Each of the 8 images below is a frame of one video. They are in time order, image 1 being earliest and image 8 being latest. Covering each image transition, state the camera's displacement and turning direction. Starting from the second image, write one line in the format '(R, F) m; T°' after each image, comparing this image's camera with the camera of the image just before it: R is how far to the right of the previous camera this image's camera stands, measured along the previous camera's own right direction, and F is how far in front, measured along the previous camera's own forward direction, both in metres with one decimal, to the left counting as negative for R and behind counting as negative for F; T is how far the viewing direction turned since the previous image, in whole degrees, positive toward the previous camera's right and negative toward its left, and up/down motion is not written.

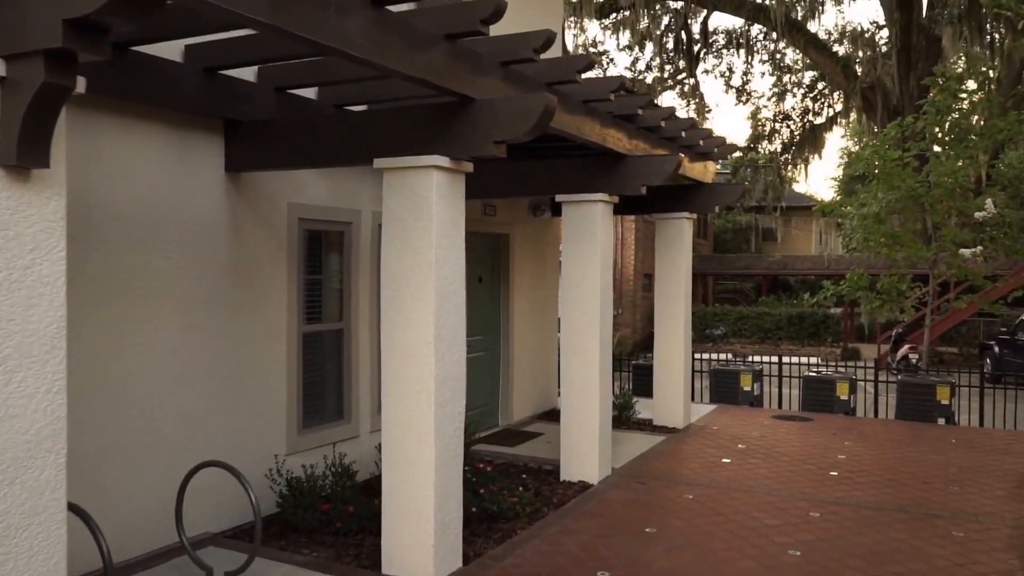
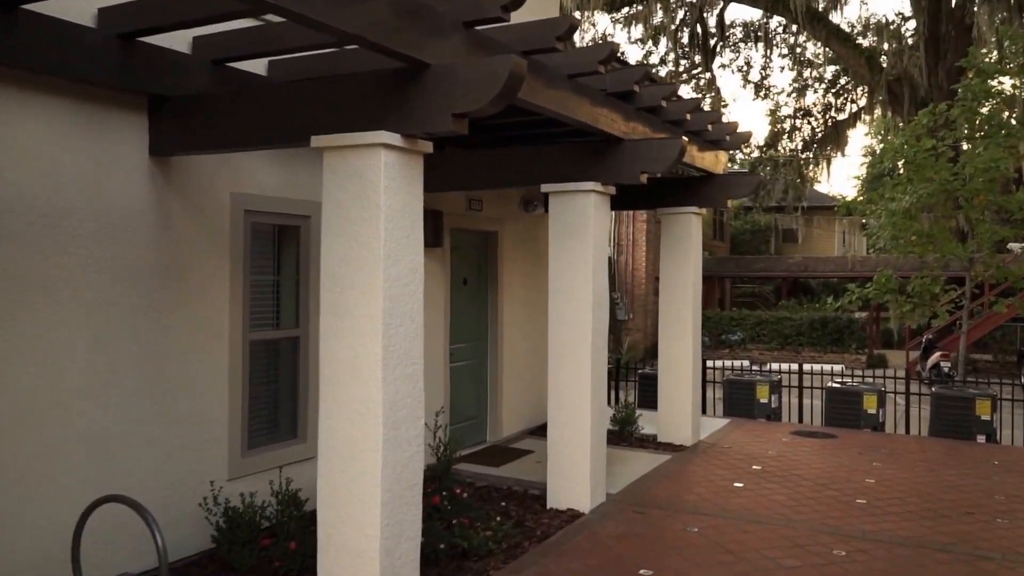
(+0.3, +0.9) m; -1°
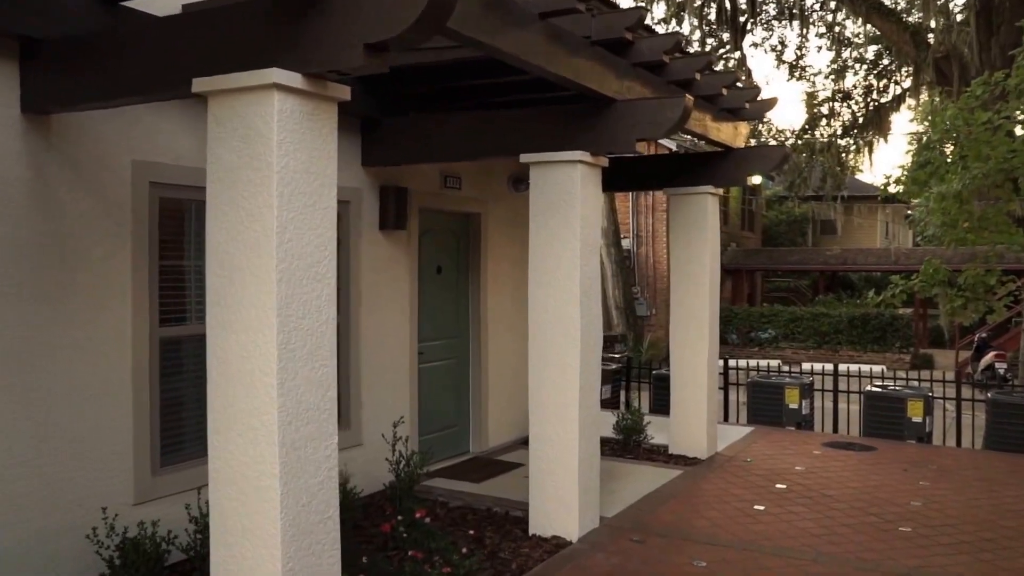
(+0.4, +1.0) m; -2°
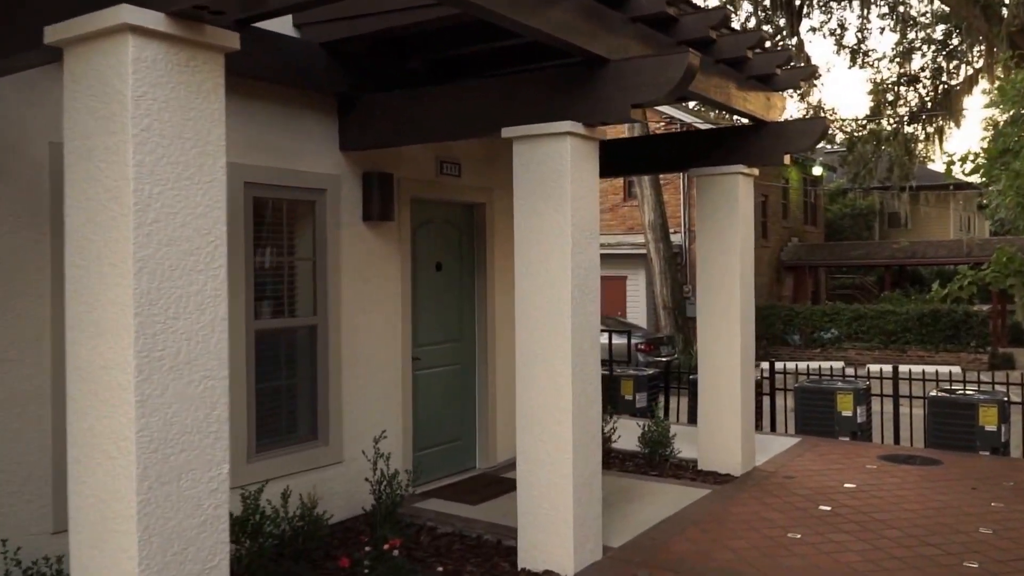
(+0.5, +0.8) m; -4°
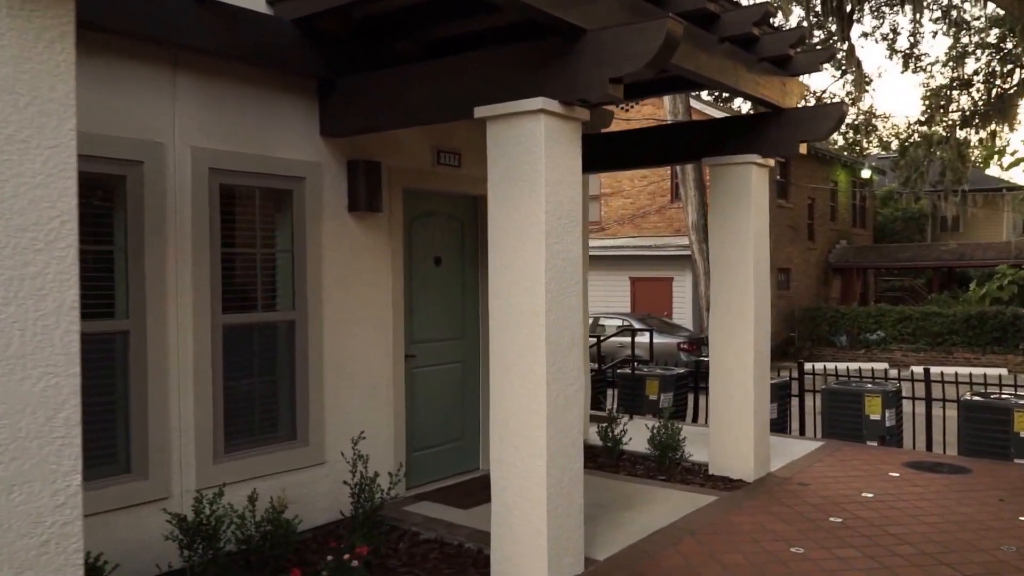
(+0.4, +0.3) m; -3°
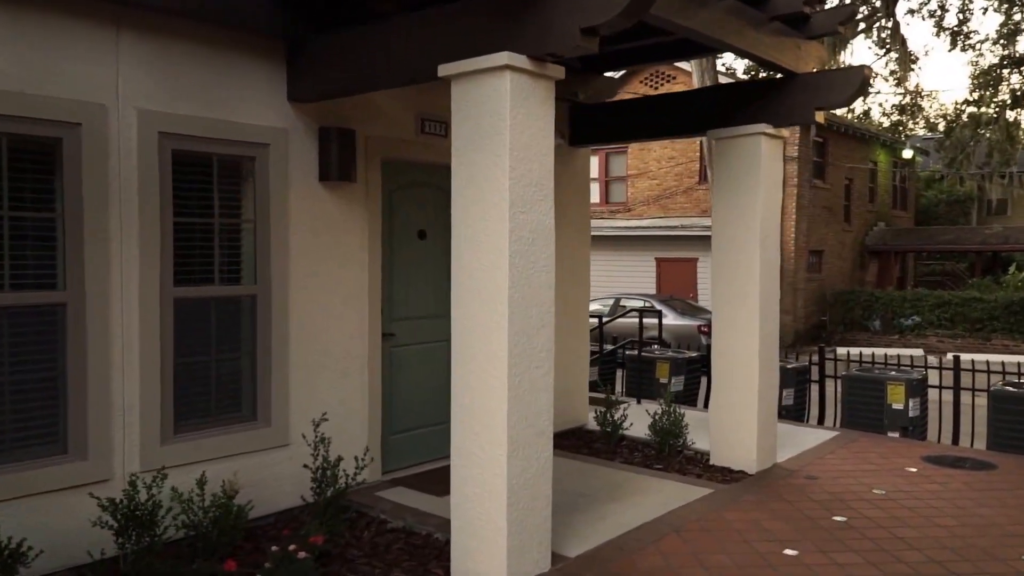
(+0.4, +0.4) m; -3°
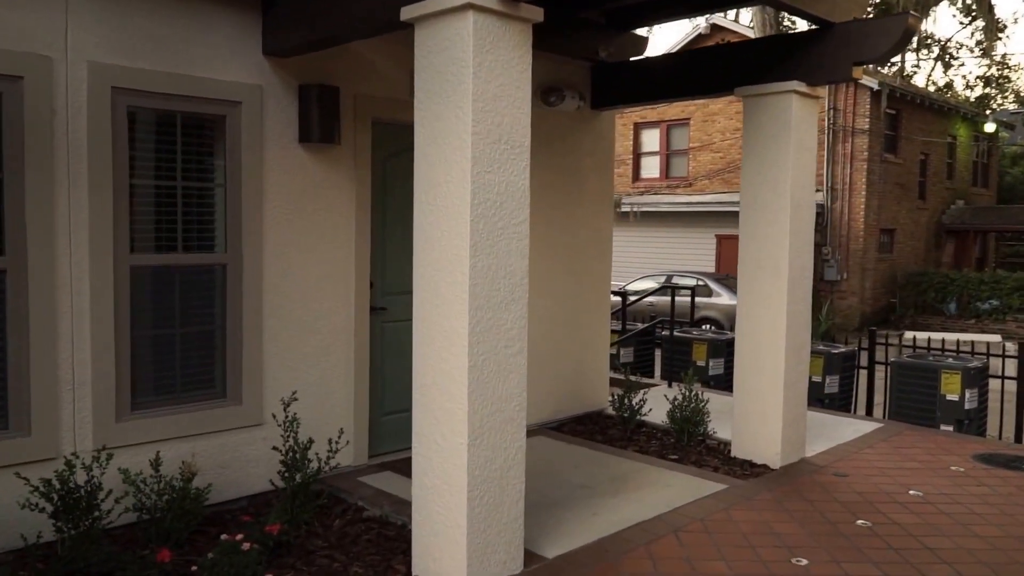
(+0.4, +0.4) m; -5°
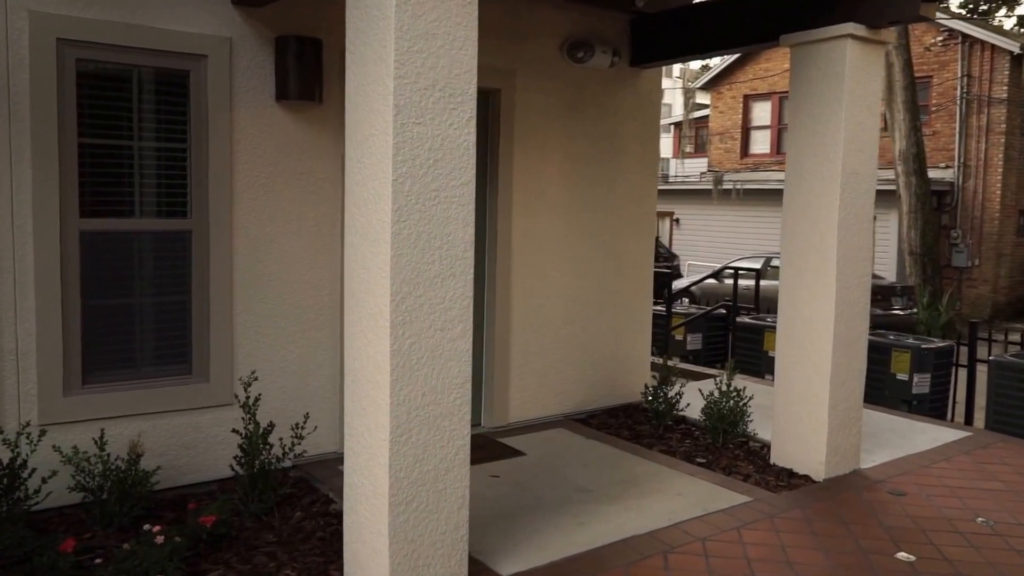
(+0.7, +0.6) m; -8°
